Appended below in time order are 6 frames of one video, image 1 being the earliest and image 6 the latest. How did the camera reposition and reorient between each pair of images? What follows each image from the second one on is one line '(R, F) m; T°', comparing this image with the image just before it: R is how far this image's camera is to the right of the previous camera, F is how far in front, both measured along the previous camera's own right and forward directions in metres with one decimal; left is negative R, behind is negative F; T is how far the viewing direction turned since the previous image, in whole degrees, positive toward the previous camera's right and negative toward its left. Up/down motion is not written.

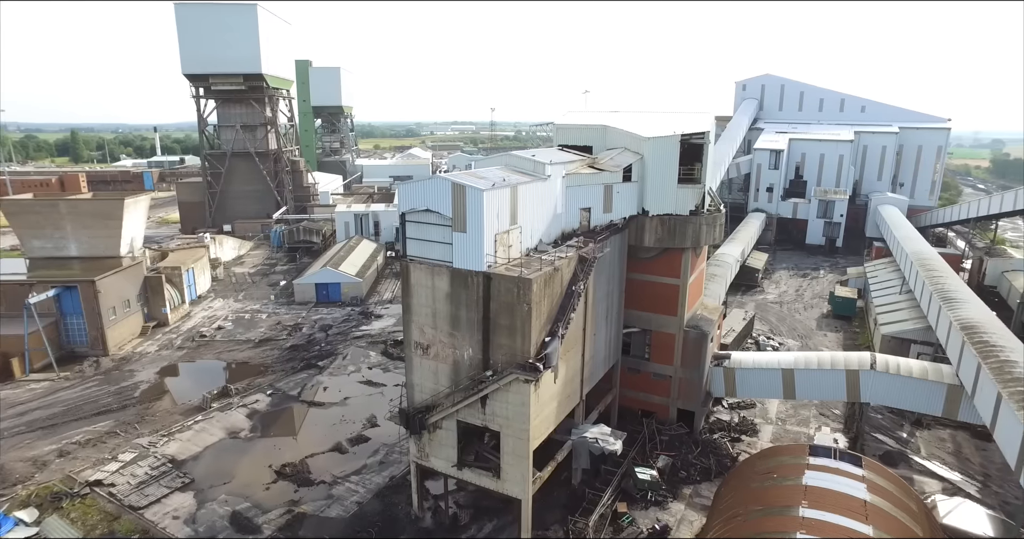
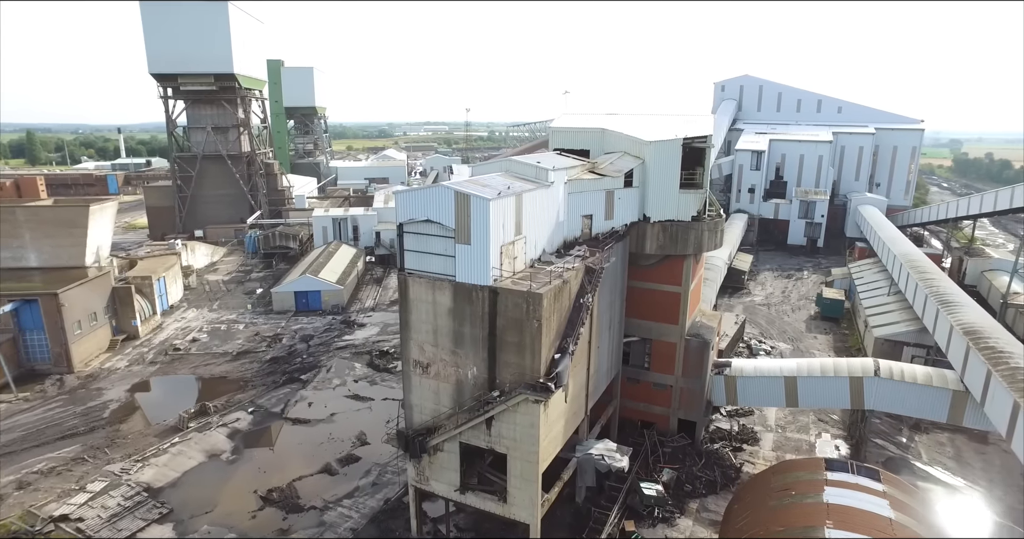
(-0.7, +0.8) m; +3°
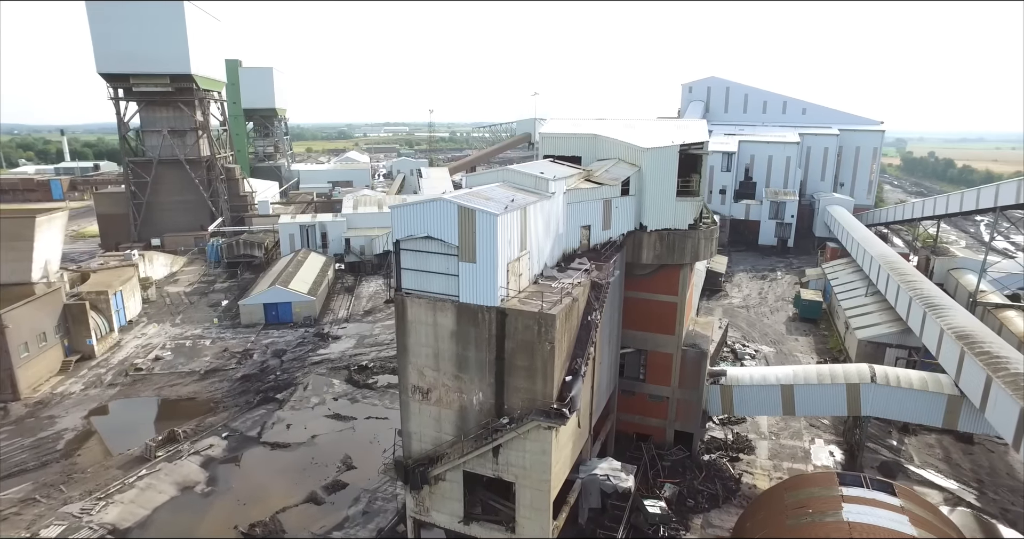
(-0.9, +0.8) m; +4°
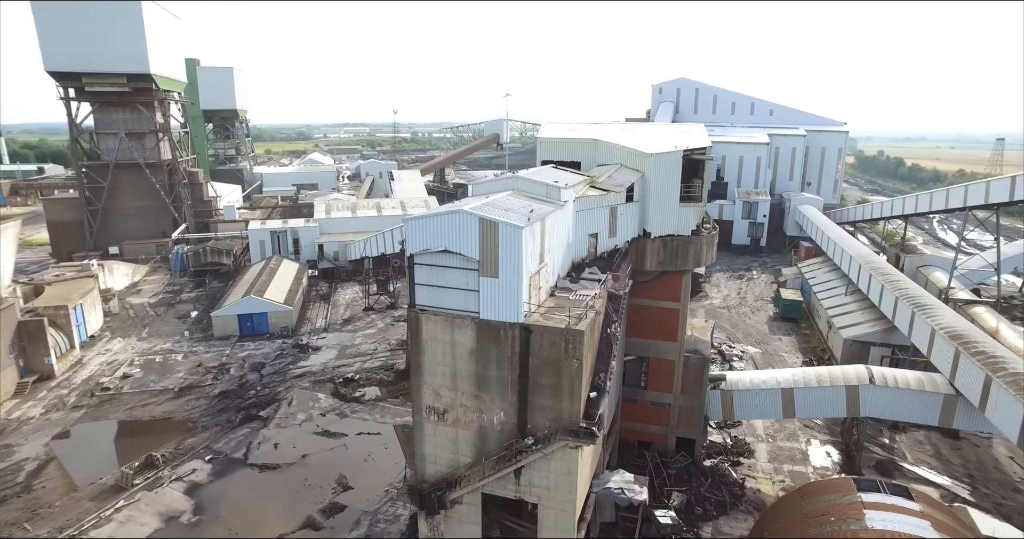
(-1.2, +0.5) m; +4°
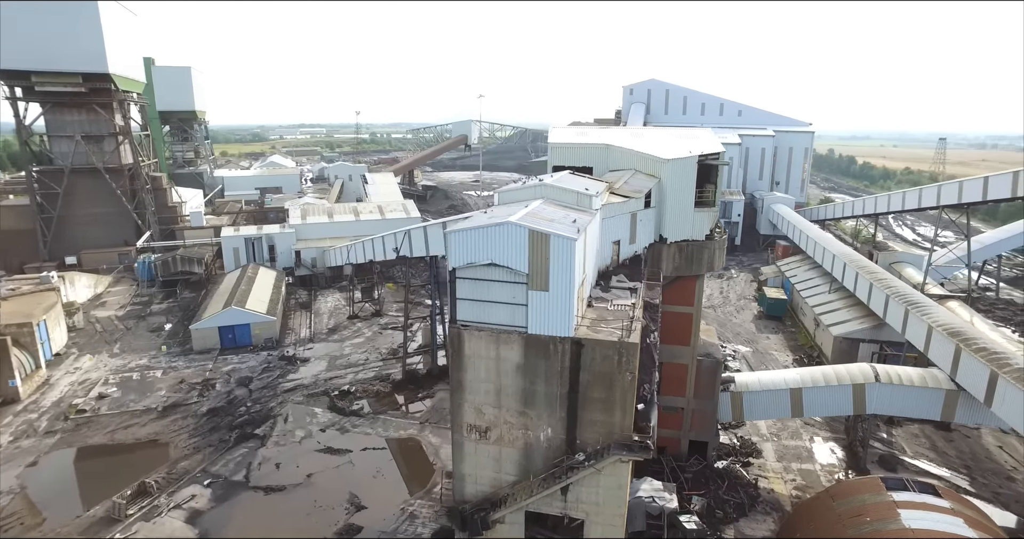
(-1.7, +0.4) m; +4°
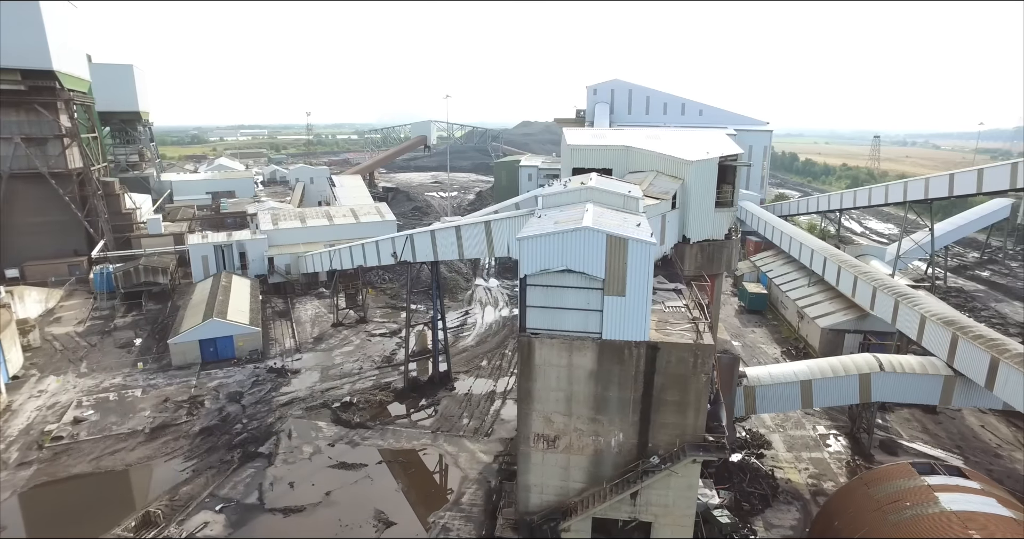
(-2.4, +0.3) m; +5°
